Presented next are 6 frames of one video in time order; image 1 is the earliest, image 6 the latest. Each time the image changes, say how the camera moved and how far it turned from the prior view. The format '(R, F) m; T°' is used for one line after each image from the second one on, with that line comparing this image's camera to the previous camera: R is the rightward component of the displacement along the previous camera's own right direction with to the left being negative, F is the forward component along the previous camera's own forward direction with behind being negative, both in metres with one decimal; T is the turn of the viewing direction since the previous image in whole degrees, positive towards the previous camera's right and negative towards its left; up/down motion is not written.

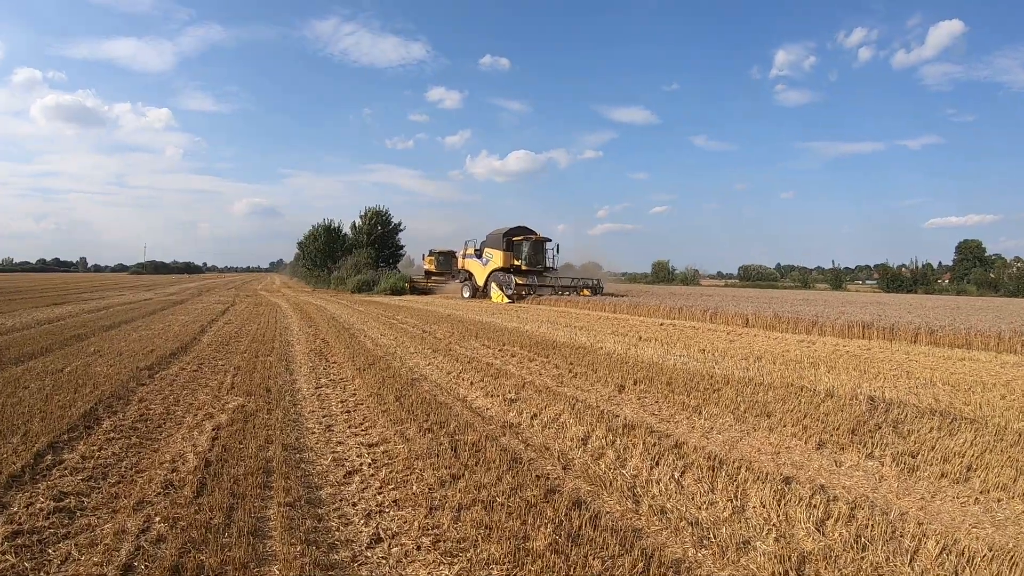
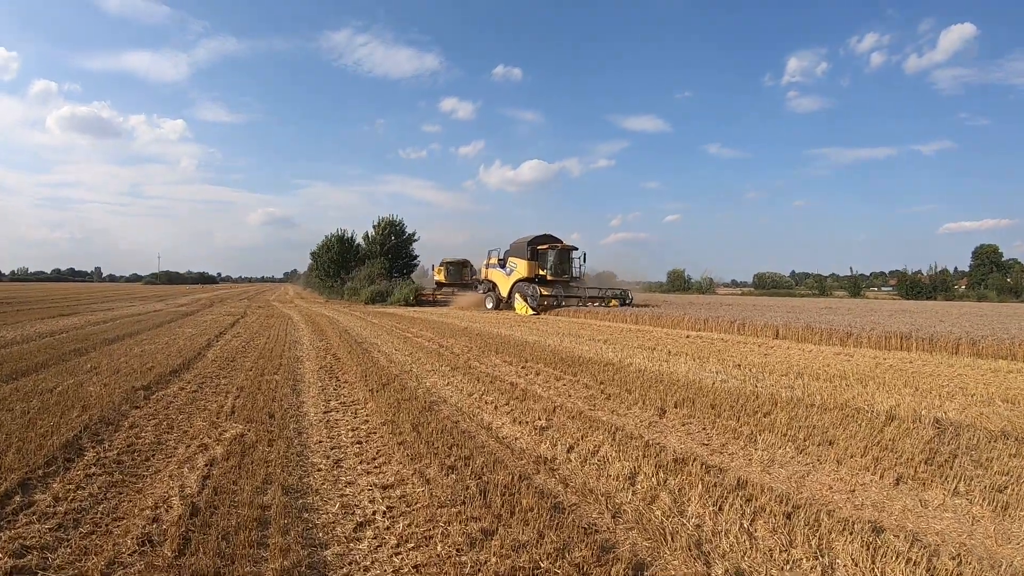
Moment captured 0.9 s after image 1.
(-0.2, +0.7) m; -1°
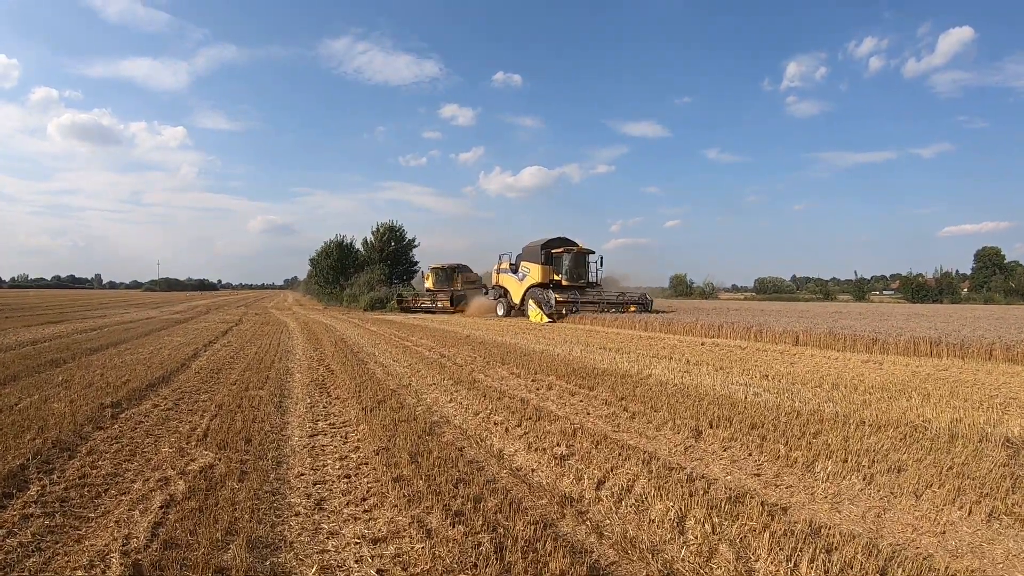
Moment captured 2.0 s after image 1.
(-0.1, +0.8) m; 0°
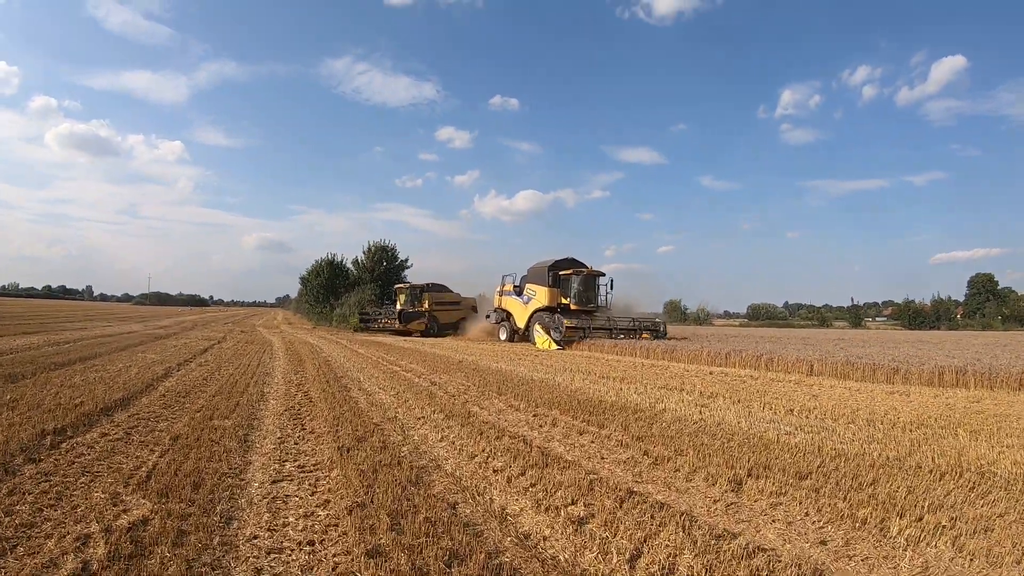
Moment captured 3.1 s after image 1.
(-0.1, +0.9) m; +1°
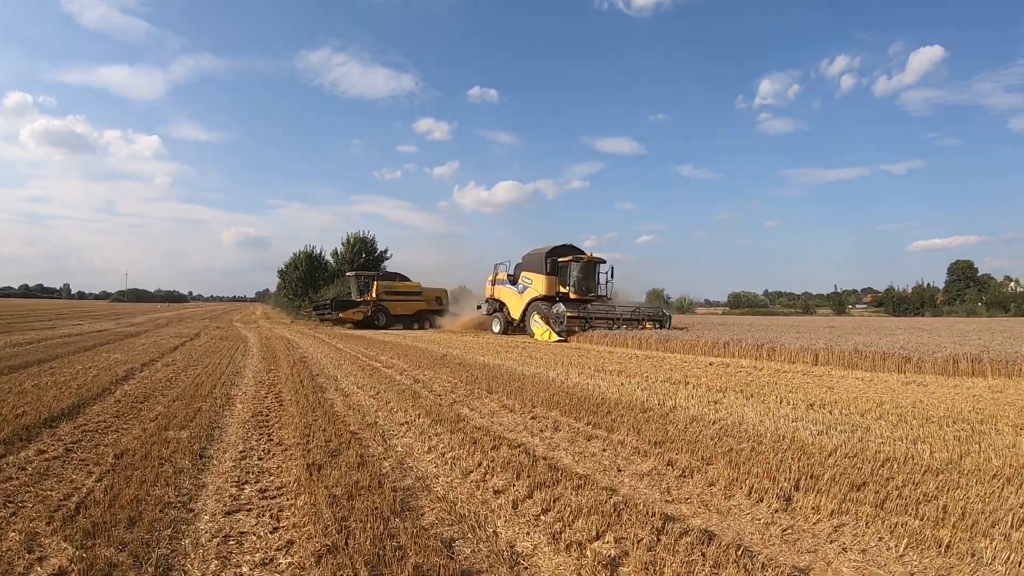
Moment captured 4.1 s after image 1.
(-0.2, +0.9) m; +2°
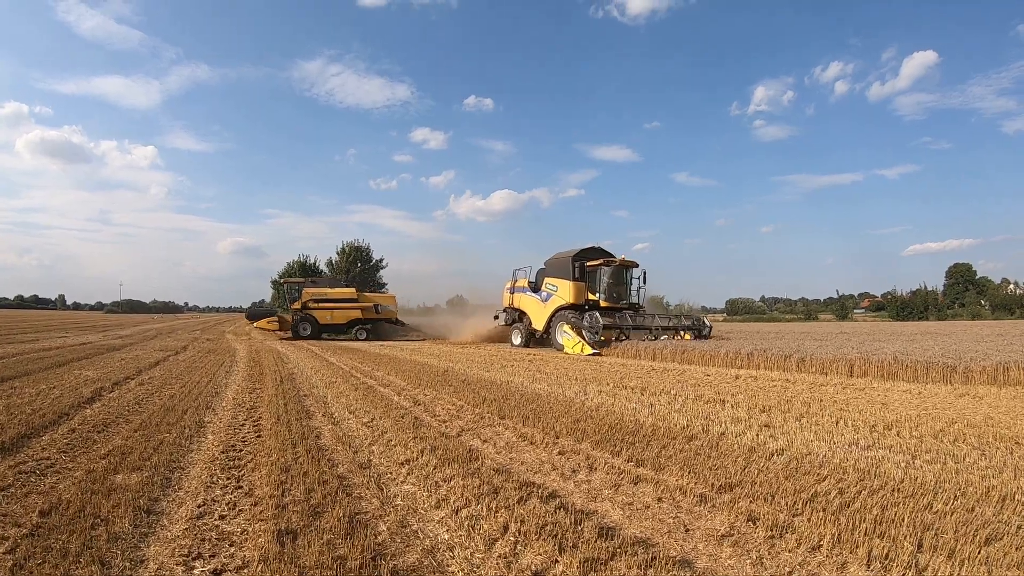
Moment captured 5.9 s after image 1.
(-0.3, +1.1) m; 0°
